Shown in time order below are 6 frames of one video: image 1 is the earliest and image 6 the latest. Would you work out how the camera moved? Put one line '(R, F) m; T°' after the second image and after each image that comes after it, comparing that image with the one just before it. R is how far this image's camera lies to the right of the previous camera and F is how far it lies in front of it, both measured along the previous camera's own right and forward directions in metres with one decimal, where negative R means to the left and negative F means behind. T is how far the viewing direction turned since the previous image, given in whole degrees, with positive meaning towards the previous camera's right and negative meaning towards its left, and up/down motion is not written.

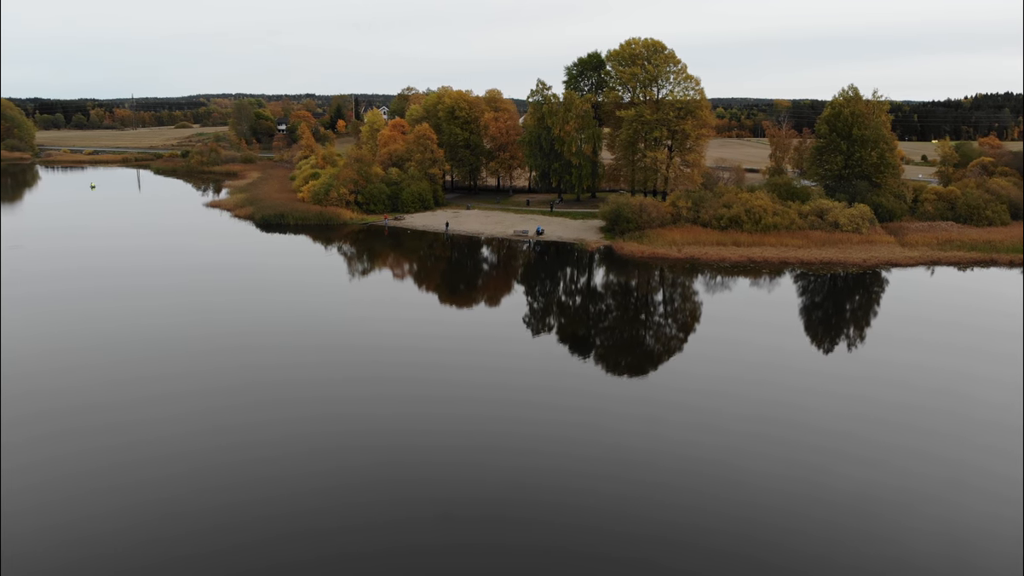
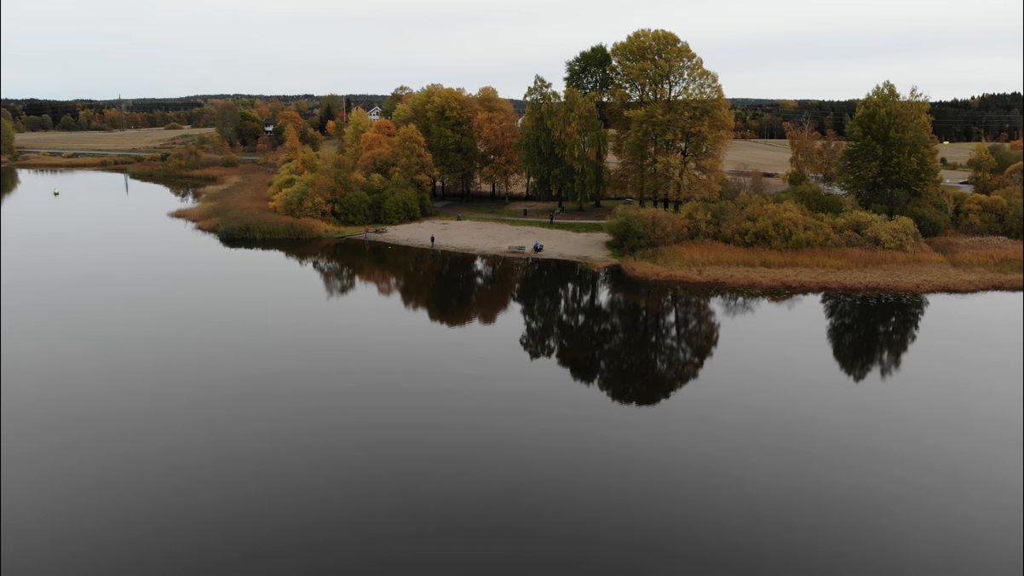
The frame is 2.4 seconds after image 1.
(+0.3, +4.6) m; 0°
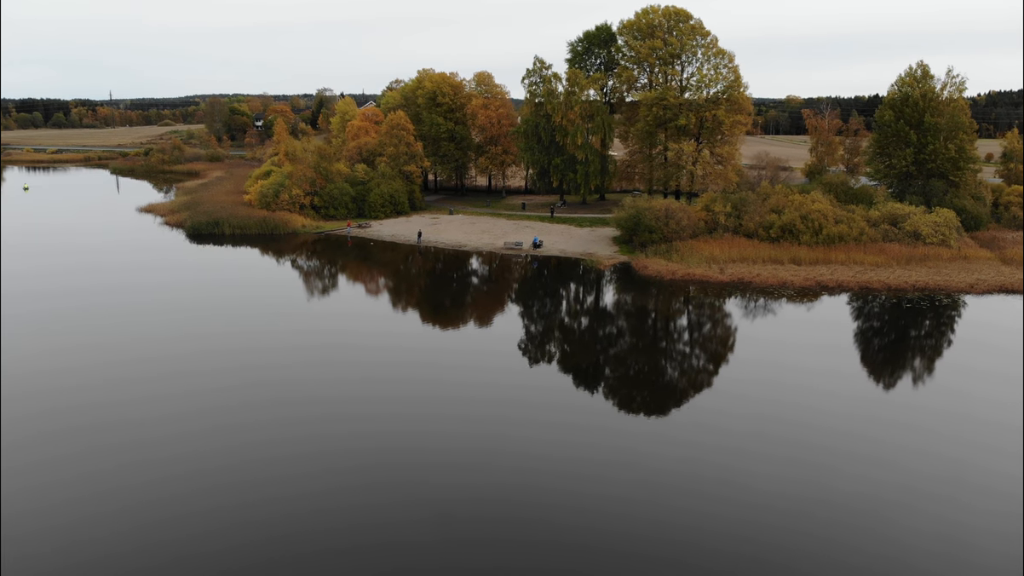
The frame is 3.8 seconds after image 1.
(+0.2, +3.5) m; 0°
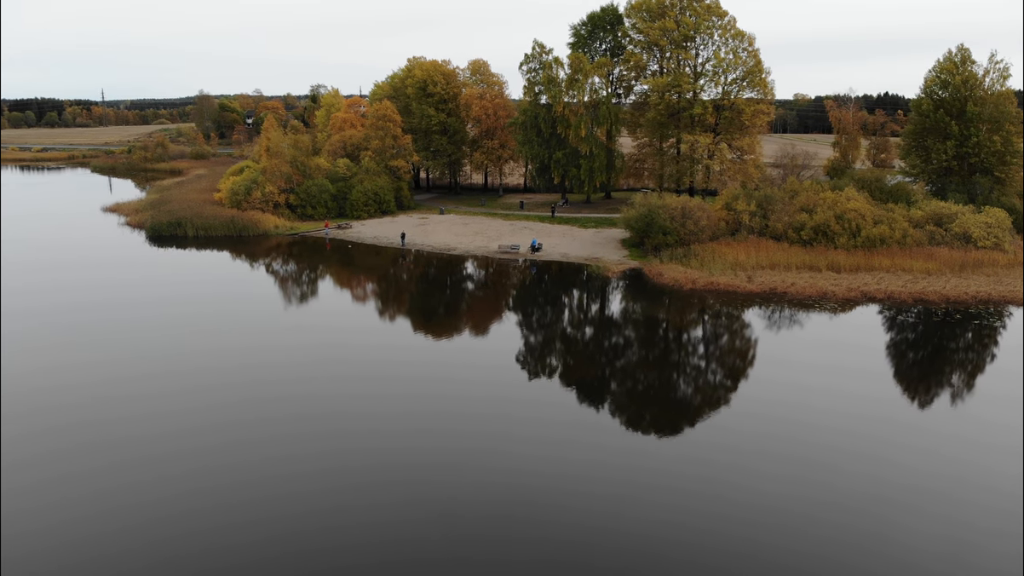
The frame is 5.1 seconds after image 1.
(+0.2, +3.4) m; 0°
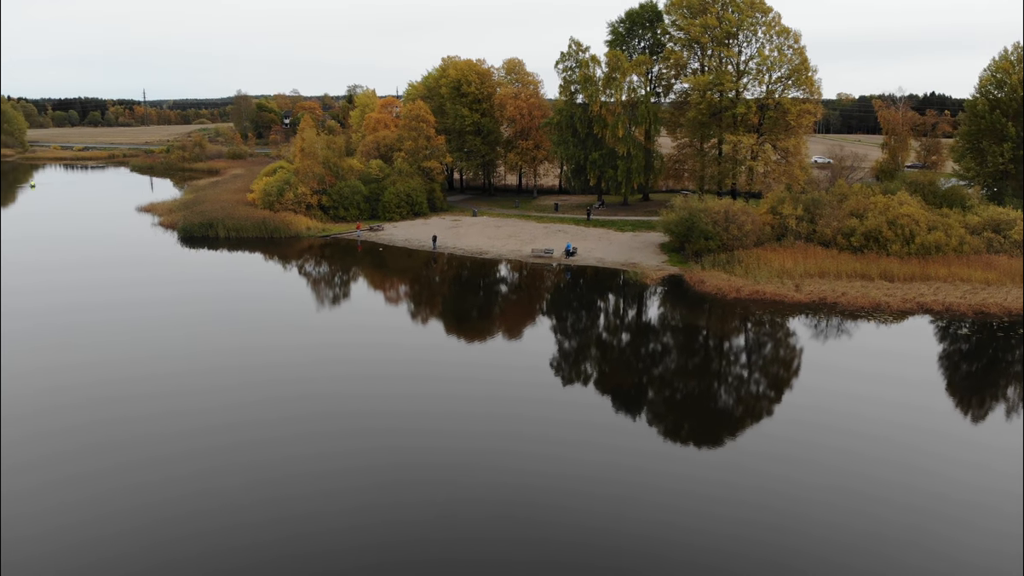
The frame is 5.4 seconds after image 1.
(0.0, +0.7) m; -3°
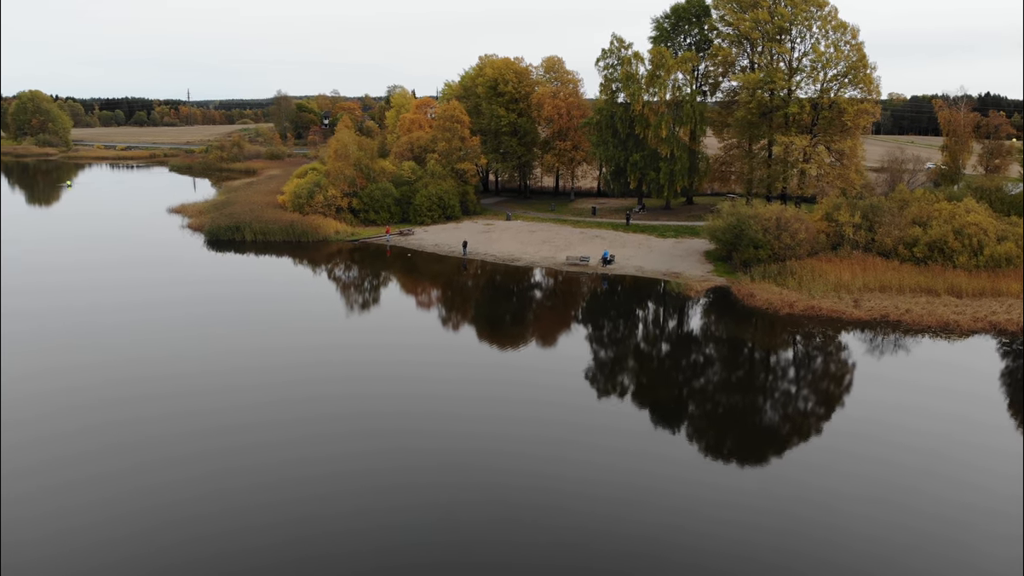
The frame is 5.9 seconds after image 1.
(+0.1, +1.4) m; -3°
